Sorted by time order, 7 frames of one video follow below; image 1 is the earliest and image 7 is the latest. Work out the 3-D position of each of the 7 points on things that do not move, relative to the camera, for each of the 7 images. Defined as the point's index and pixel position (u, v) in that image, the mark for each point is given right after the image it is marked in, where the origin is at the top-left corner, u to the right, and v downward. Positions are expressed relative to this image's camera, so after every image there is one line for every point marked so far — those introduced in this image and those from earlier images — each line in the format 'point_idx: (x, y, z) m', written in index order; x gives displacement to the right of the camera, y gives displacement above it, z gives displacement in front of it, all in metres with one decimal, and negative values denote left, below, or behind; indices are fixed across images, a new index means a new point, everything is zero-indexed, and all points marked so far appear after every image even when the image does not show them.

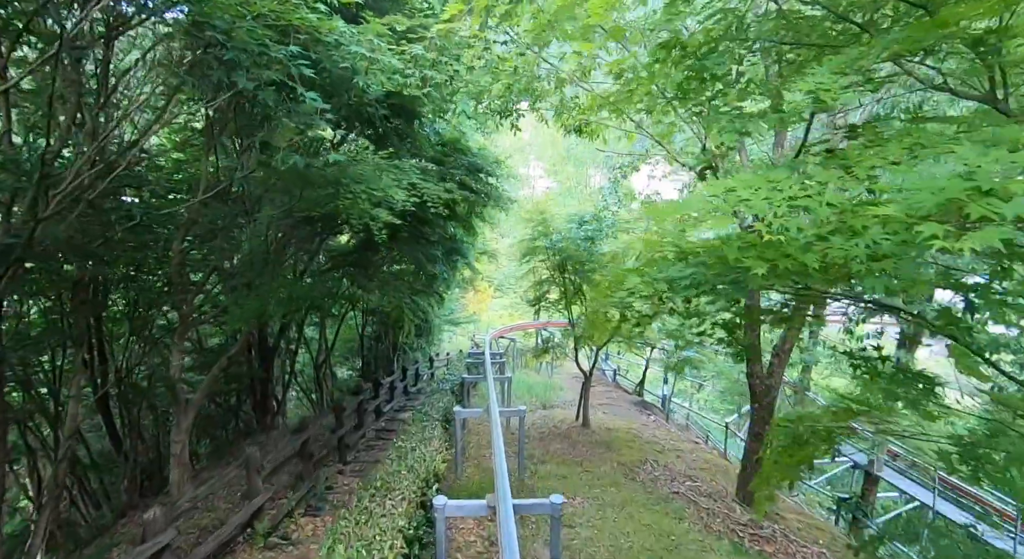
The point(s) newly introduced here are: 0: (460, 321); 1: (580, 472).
0: (-1.2, -1.0, +14.6) m
1: (+0.7, -1.9, +6.0) m
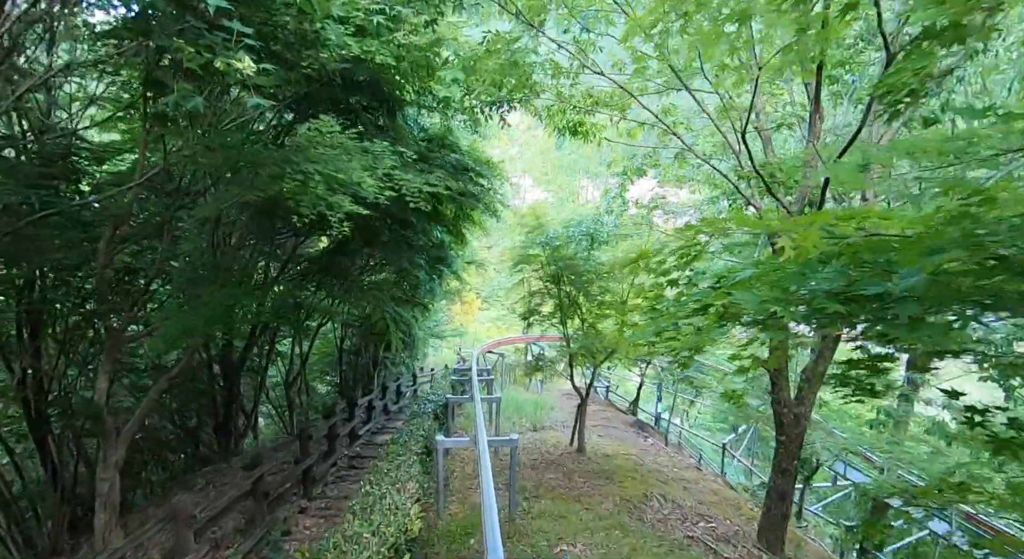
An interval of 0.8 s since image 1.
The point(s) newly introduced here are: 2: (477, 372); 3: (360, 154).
0: (-1.4, -1.2, +13.9) m
1: (+0.6, -2.0, +5.4) m
2: (-0.5, -1.3, +8.6) m
3: (-1.0, +0.8, +4.4) m
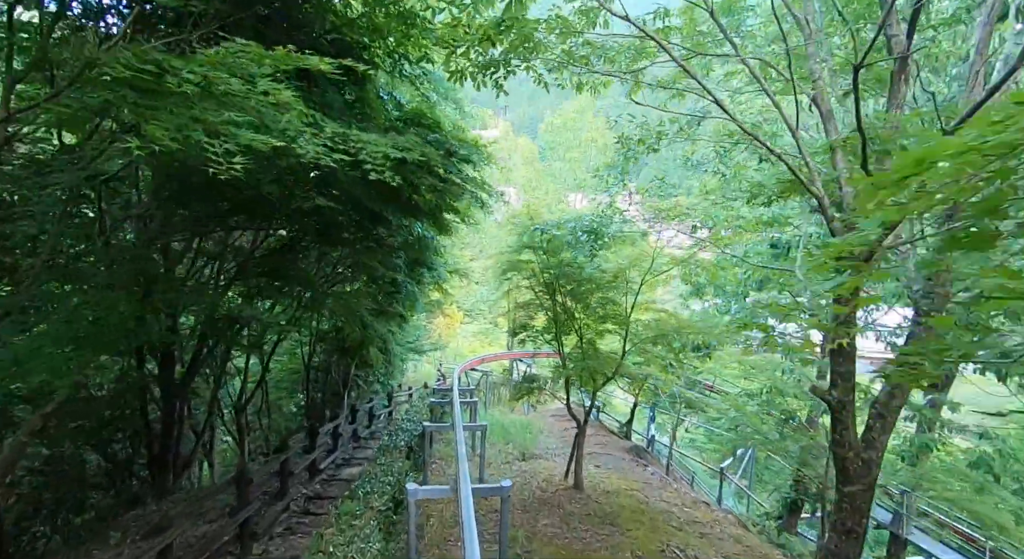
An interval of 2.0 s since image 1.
0: (-1.7, -1.4, +12.9) m
1: (+0.5, -2.0, +4.4) m
2: (-0.7, -1.4, +7.6) m
3: (-1.0, +0.8, +3.4) m
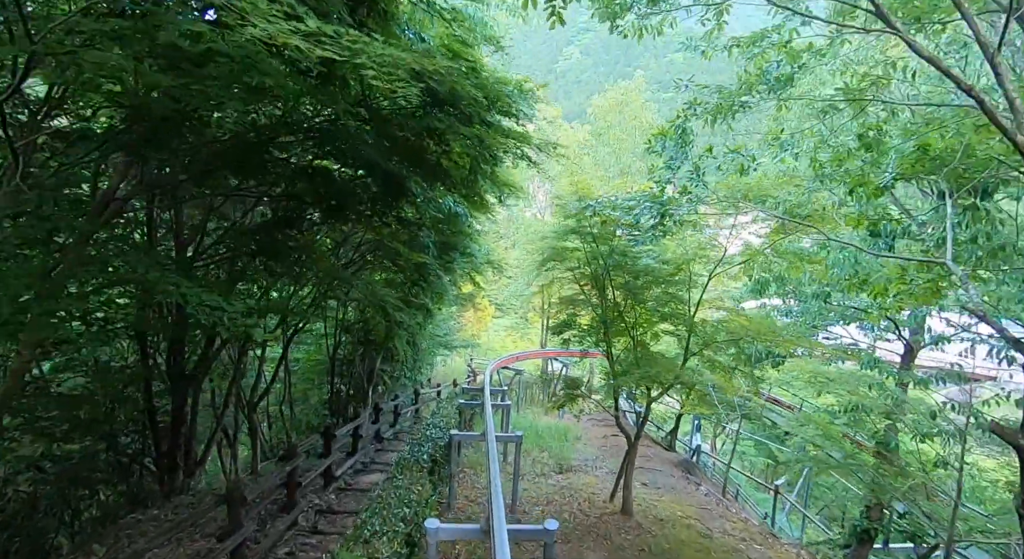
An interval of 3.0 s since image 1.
0: (-1.0, -1.3, +12.1) m
1: (+0.7, -2.0, +3.5) m
2: (-0.2, -1.3, +6.8) m
3: (-0.8, +0.9, +2.6) m
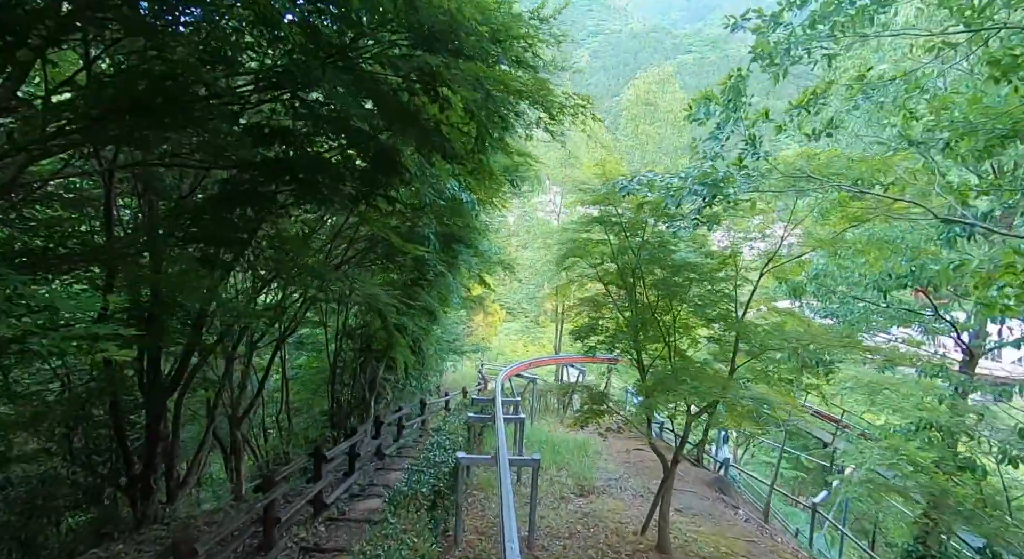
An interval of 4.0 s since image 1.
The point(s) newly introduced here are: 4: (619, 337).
0: (-0.8, -1.3, +11.3) m
1: (+0.8, -1.9, +2.7) m
2: (-0.1, -1.3, +6.0) m
3: (-0.7, +0.9, +1.8) m
4: (+1.0, -0.5, +5.7) m
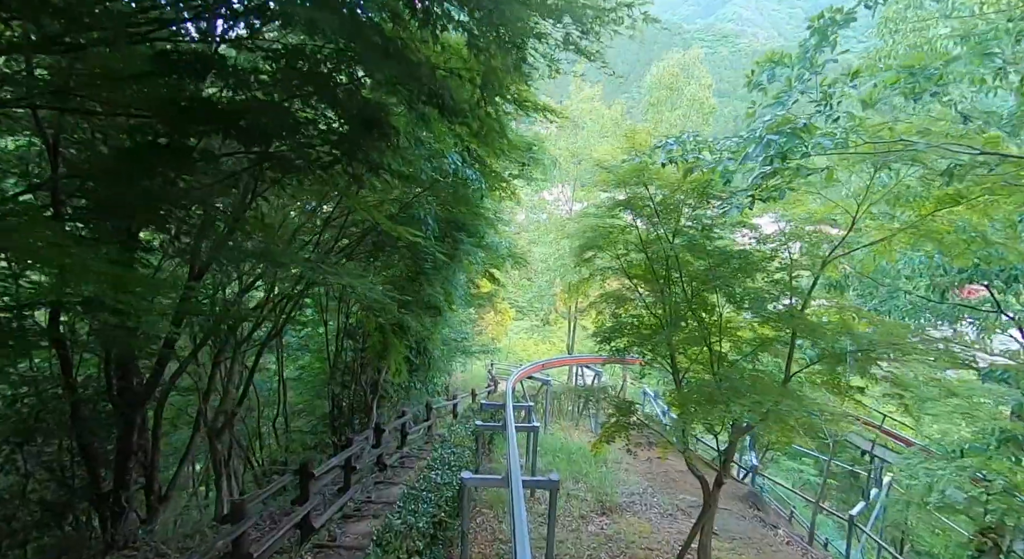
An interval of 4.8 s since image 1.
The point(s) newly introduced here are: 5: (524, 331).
0: (-0.6, -1.2, +10.6) m
1: (+0.9, -1.9, +2.0) m
2: (0.0, -1.2, +5.3) m
3: (-0.7, +1.0, +1.1) m
4: (+1.1, -0.5, +5.0) m
5: (+0.3, -1.2, +15.1) m
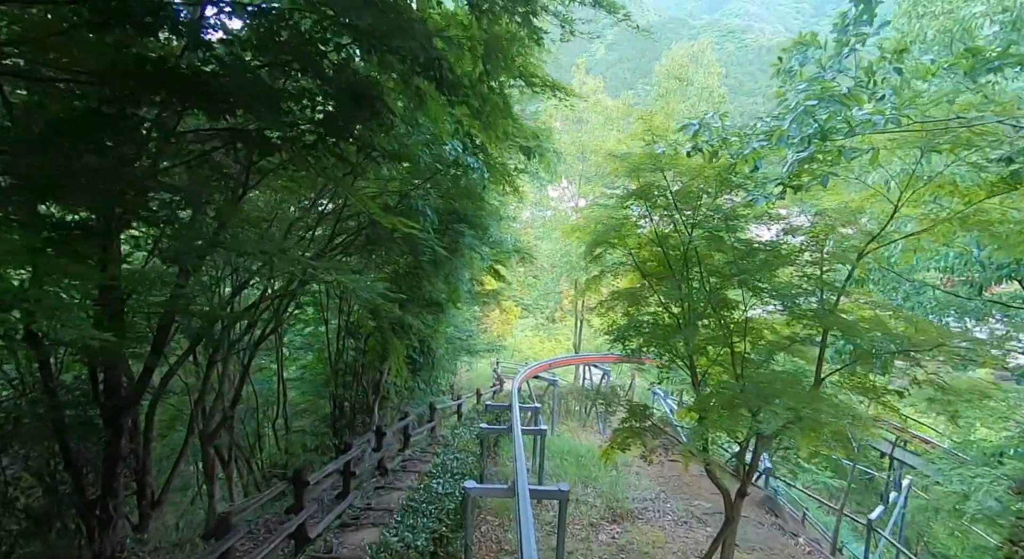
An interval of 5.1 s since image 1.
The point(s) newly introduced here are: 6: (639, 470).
0: (-0.5, -1.2, +10.3) m
1: (+0.9, -1.8, +1.7) m
2: (+0.1, -1.2, +5.0) m
3: (-0.7, +1.0, +0.8) m
4: (+1.1, -0.4, +4.7) m
5: (+0.5, -1.2, +14.9) m
6: (+1.5, -2.3, +7.5) m
